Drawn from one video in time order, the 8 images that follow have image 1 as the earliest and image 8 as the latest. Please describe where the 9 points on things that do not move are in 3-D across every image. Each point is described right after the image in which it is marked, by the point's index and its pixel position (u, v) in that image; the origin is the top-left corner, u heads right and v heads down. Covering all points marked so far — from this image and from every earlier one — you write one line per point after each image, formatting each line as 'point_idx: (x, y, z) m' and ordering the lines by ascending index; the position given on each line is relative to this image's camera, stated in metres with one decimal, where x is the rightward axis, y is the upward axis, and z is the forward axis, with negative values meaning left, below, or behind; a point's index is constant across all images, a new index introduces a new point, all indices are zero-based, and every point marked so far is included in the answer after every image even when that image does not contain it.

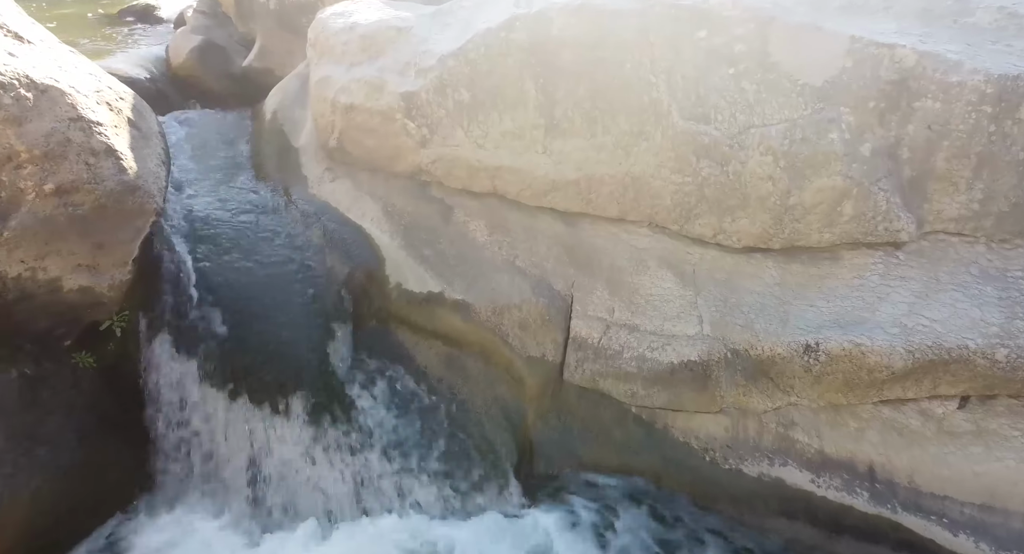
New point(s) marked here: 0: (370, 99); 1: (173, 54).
0: (-0.7, +0.9, +3.0) m
1: (-2.6, +1.7, +4.8) m
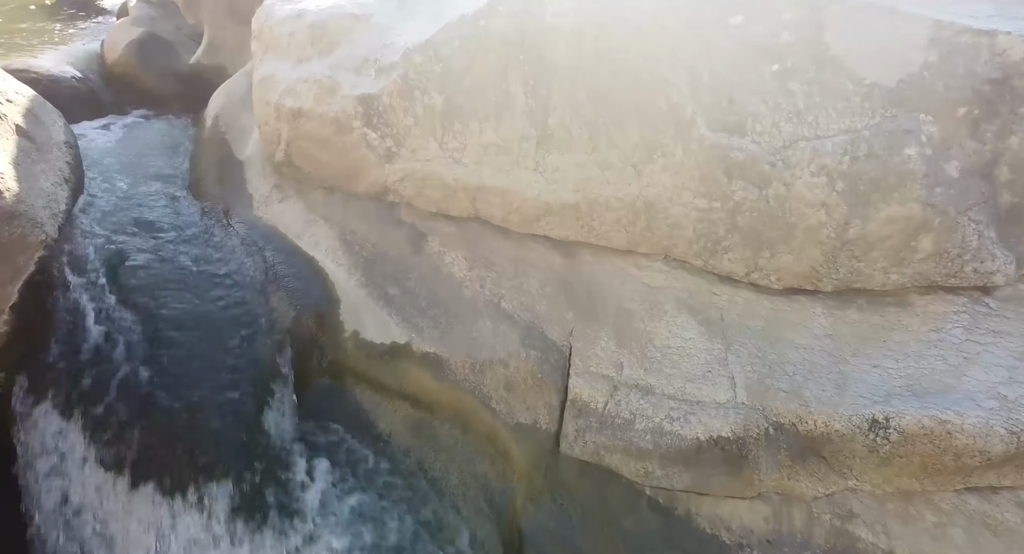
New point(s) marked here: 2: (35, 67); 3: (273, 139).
0: (-0.7, +0.7, +2.5) m
1: (-2.7, +1.5, +4.2) m
2: (-3.0, +1.3, +3.8) m
3: (-1.0, +0.6, +2.7) m
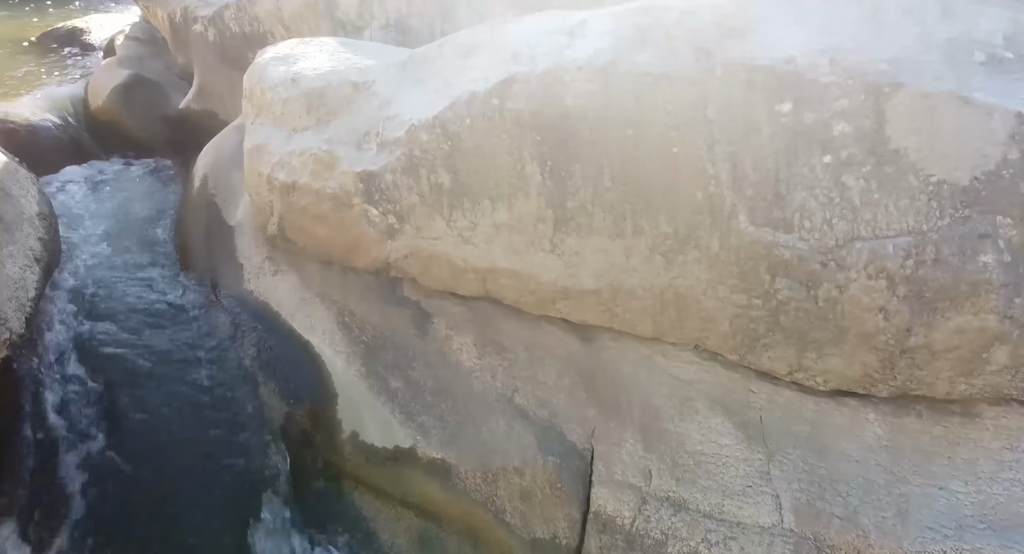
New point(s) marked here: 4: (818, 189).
0: (-0.7, +0.4, +2.2) m
1: (-2.7, +1.2, +4.0) m
2: (-2.9, +0.9, +3.6) m
3: (-1.0, +0.3, +2.5) m
4: (+0.8, +0.2, +1.7) m
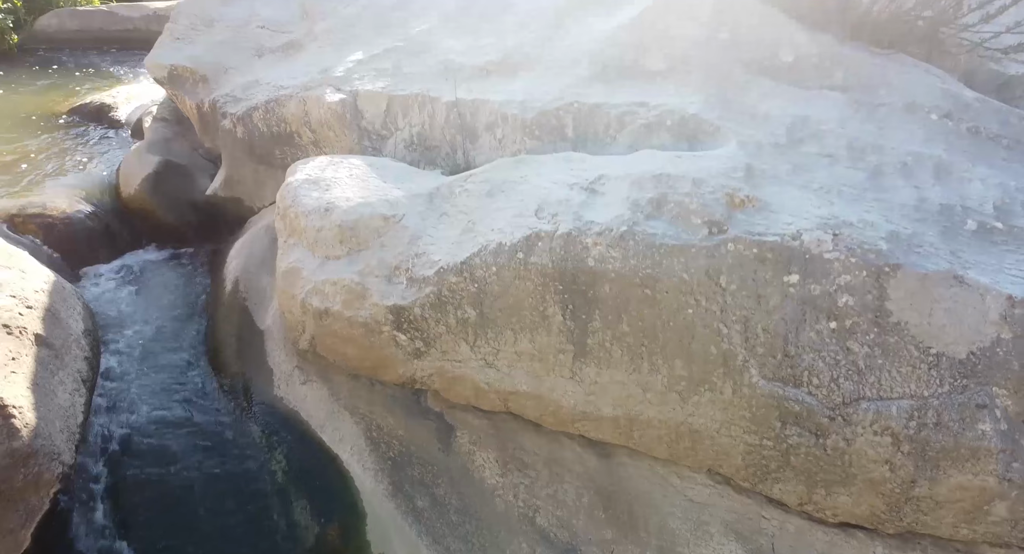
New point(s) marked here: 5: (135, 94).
0: (-0.6, -0.1, +2.4) m
1: (-2.6, +0.6, +4.2) m
2: (-2.8, +0.4, +3.8) m
3: (-0.9, -0.2, +2.6) m
4: (+0.9, -0.2, +1.8) m
5: (-3.3, +1.6, +5.5) m
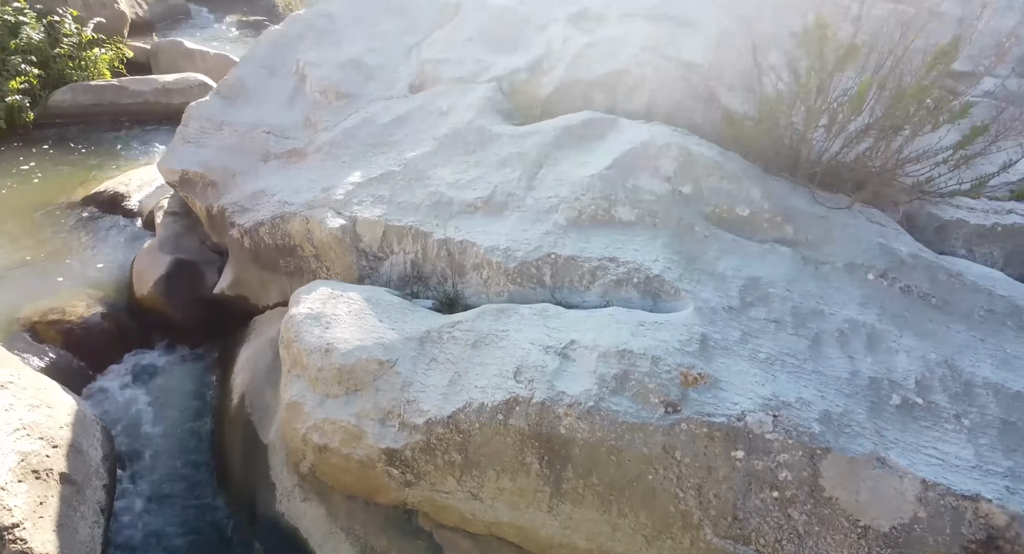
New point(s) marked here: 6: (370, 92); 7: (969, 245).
0: (-0.7, -0.7, +2.6) m
1: (-2.6, 0.0, +4.4) m
2: (-2.9, -0.2, +4.1) m
3: (-1.0, -0.8, +2.8) m
4: (+0.8, -0.8, +2.0) m
5: (-3.3, +0.9, +5.7) m
6: (-1.0, +1.3, +4.5) m
7: (+2.1, +0.1, +2.9) m
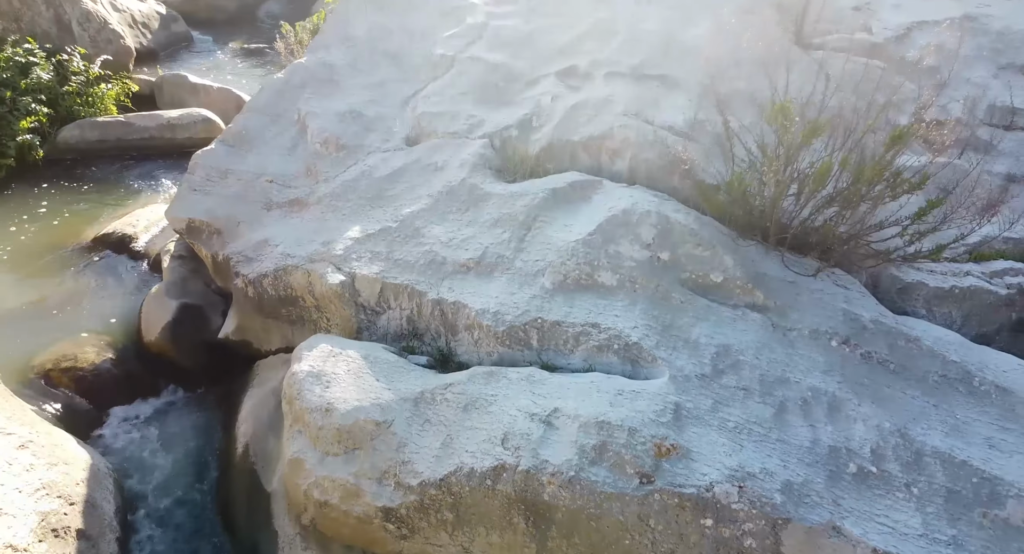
0: (-0.7, -1.0, +2.8) m
1: (-2.7, -0.3, +4.6) m
2: (-3.0, -0.6, +4.2) m
3: (-1.0, -1.1, +3.0) m
4: (+0.8, -1.0, +2.2) m
5: (-3.4, +0.6, +5.9) m
6: (-1.1, +1.0, +4.7) m
7: (+2.1, -0.1, +3.1) m
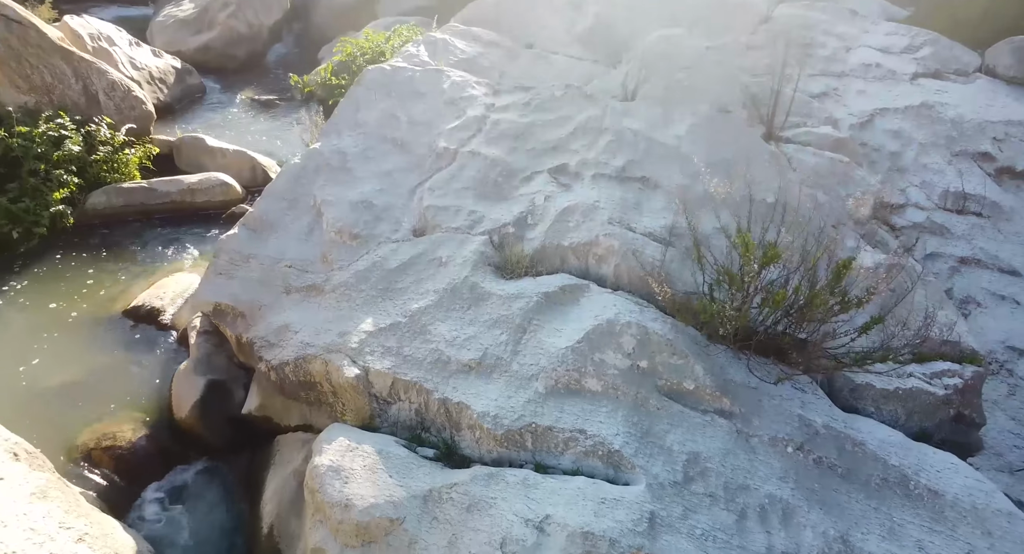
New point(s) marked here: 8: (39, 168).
0: (-0.7, -1.6, +3.1) m
1: (-2.7, -1.0, +5.0) m
2: (-3.0, -1.2, +4.6) m
3: (-1.0, -1.7, +3.4) m
4: (+0.8, -1.6, +2.5) m
5: (-3.4, -0.1, +6.4) m
6: (-1.1, +0.4, +5.1) m
7: (+2.1, -0.7, +3.5) m
8: (-5.5, +1.3, +7.3) m
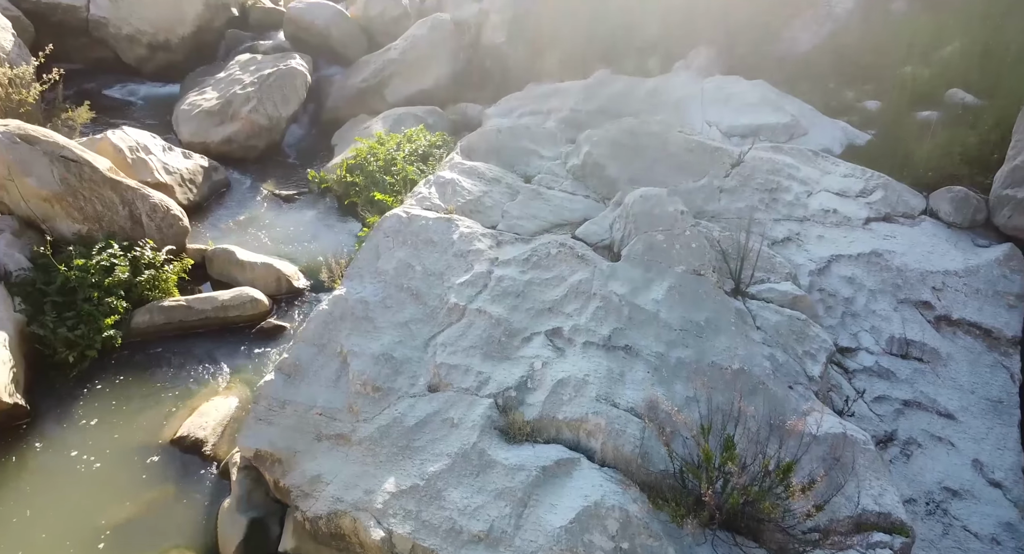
0: (-0.7, -2.9, +3.8) m
1: (-2.7, -2.4, +5.7) m
2: (-2.9, -2.6, +5.3) m
3: (-1.0, -3.0, +4.0) m
4: (+0.8, -2.9, +3.2) m
5: (-3.4, -1.6, +7.1) m
6: (-1.1, -1.0, +5.9) m
7: (+2.1, -2.0, +4.2) m
8: (-5.5, -0.2, +8.1) m
